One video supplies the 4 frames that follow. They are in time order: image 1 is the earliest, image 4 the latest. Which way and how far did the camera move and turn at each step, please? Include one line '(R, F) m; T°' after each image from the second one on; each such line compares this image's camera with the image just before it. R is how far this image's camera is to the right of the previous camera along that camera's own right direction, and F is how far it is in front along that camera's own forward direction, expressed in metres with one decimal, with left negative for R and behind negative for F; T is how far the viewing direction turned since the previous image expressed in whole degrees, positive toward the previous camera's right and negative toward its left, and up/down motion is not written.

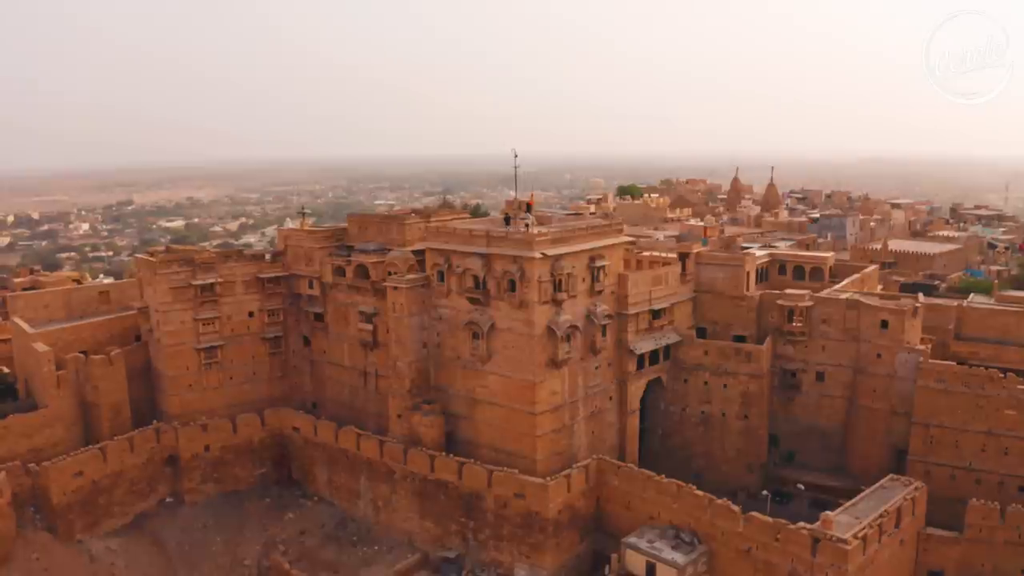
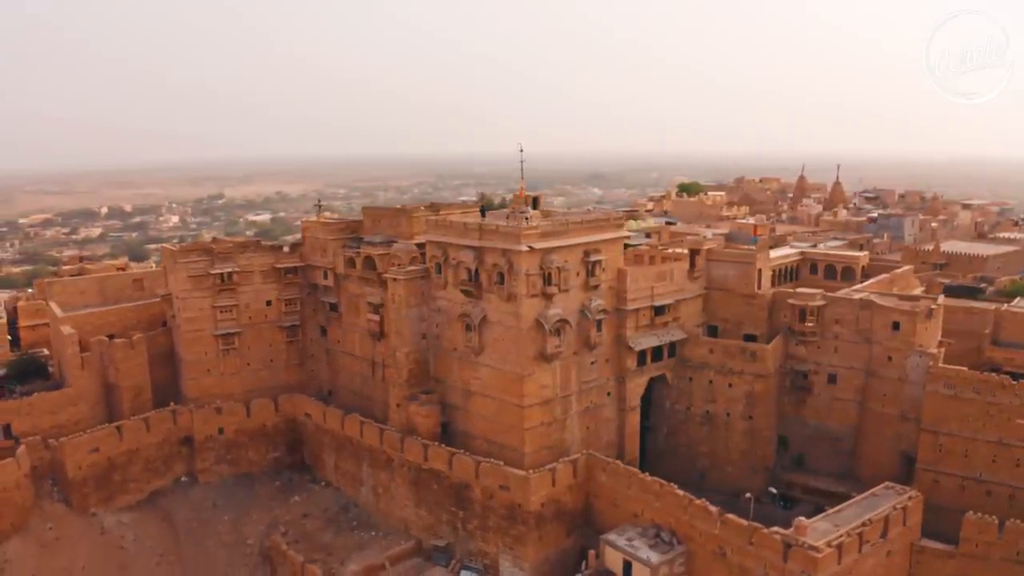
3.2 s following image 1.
(+2.5, +0.1) m; -5°
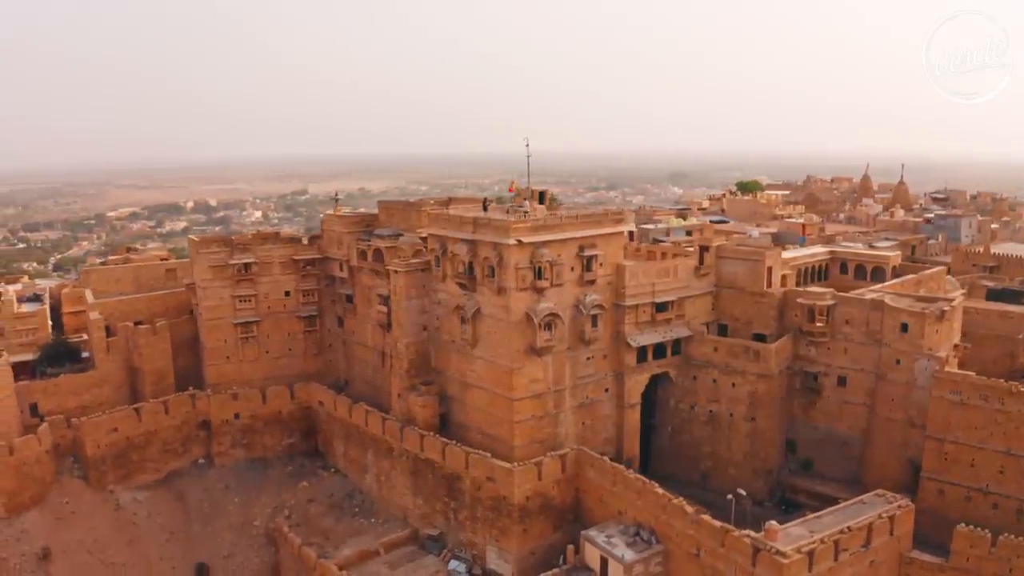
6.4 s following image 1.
(+2.3, 0.0) m; -5°
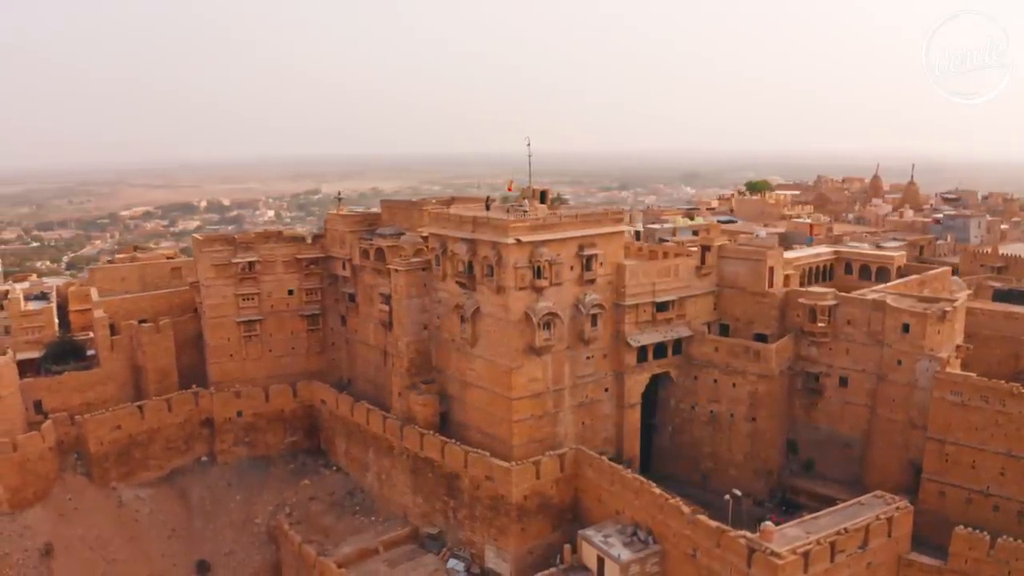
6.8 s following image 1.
(+0.4, 0.0) m; -1°
